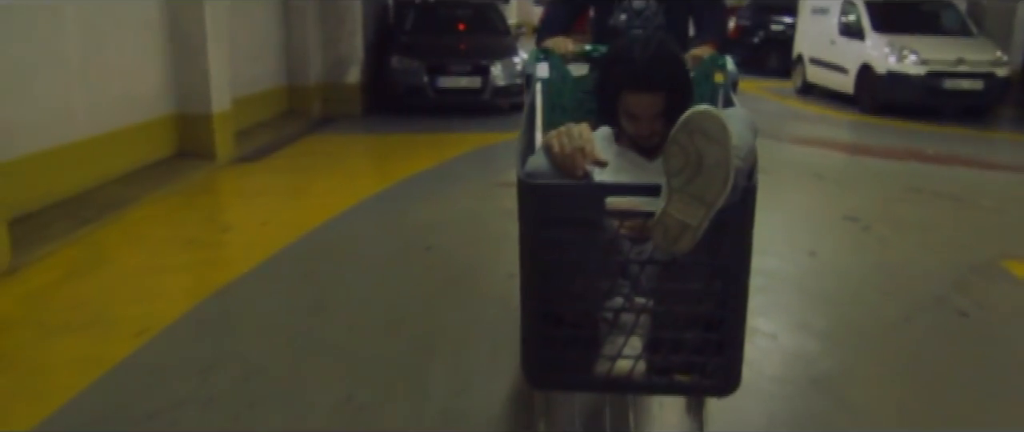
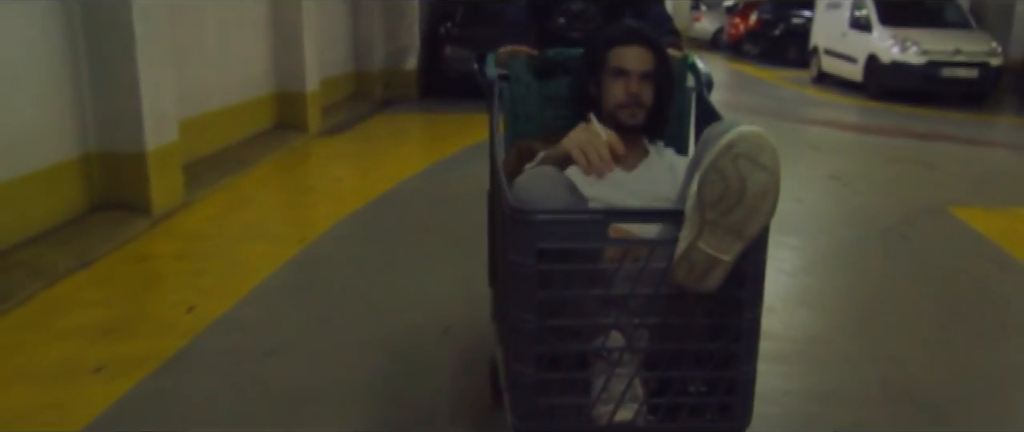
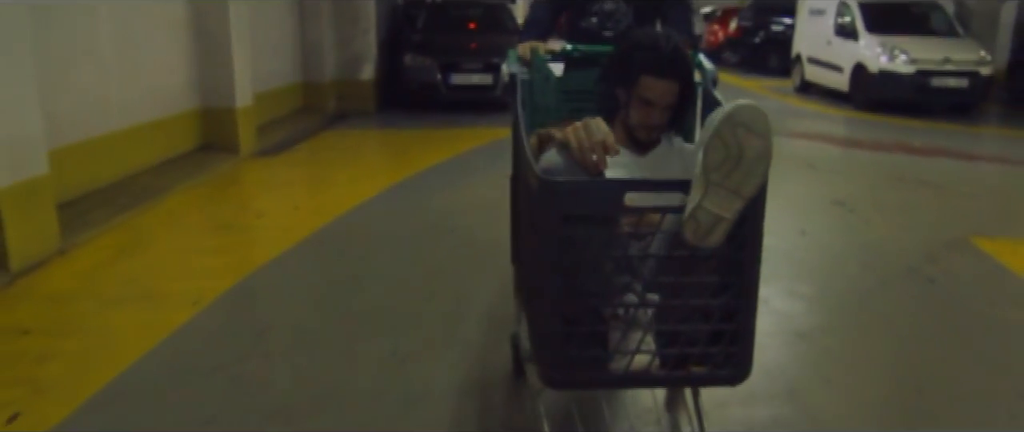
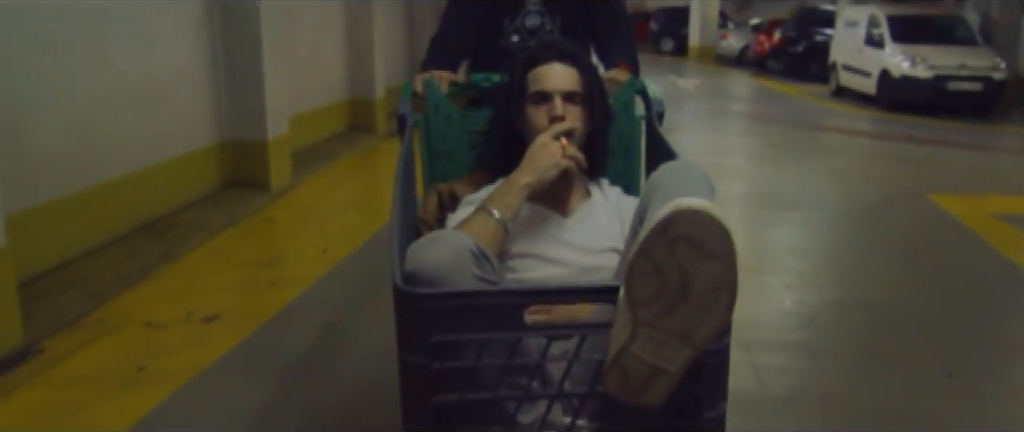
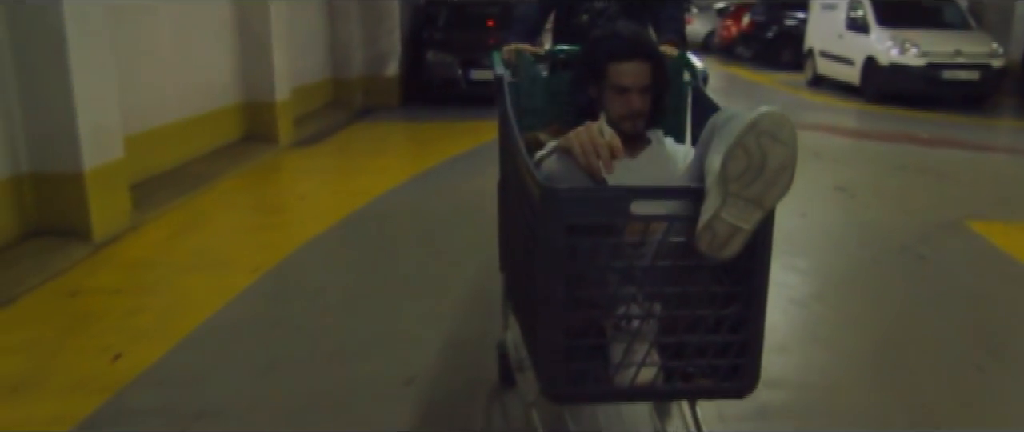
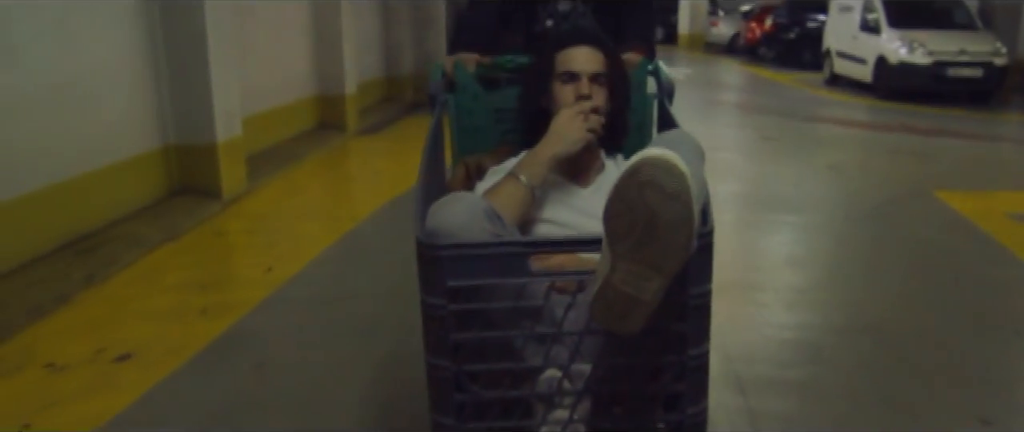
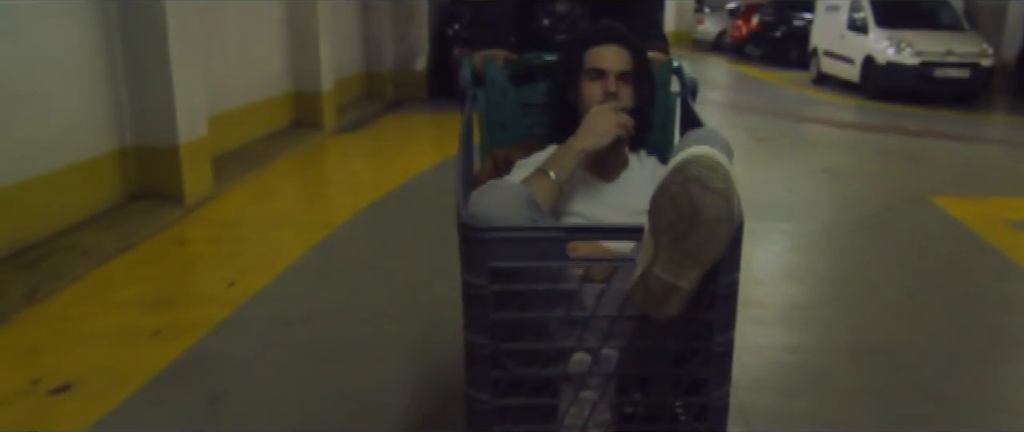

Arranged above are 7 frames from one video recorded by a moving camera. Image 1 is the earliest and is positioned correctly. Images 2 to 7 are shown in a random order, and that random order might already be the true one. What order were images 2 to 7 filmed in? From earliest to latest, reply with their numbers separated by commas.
3, 5, 2, 7, 6, 4
